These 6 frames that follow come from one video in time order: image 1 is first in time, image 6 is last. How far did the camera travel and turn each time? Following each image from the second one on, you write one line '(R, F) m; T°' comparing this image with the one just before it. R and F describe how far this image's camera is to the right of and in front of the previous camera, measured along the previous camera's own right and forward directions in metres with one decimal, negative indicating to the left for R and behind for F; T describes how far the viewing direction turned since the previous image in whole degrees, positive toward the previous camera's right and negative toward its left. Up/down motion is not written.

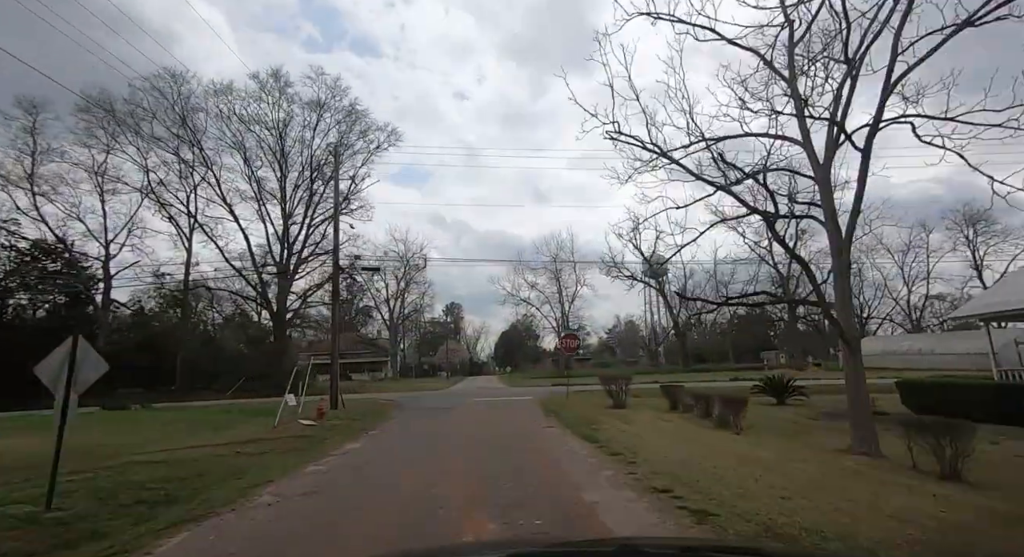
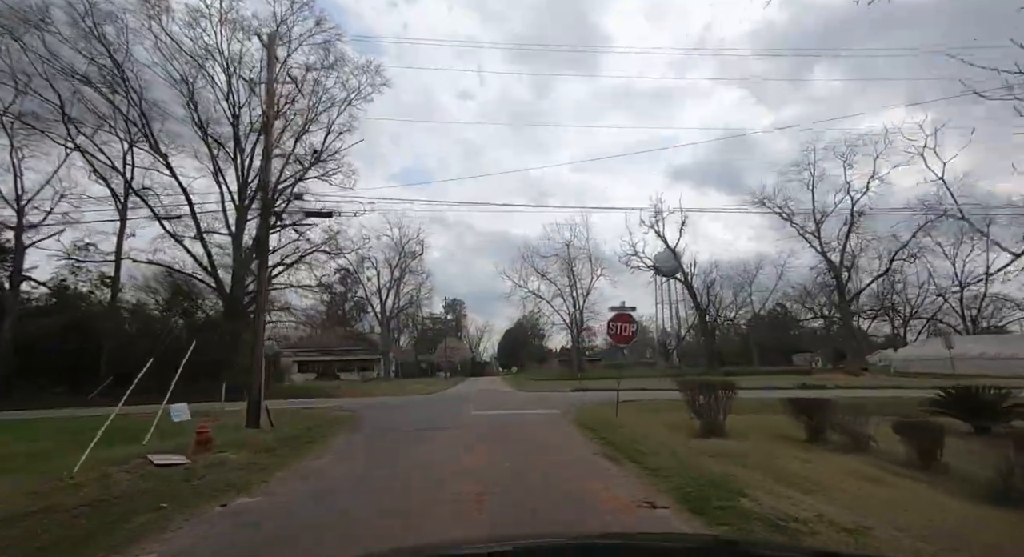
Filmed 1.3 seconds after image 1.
(-0.5, +8.1) m; 0°
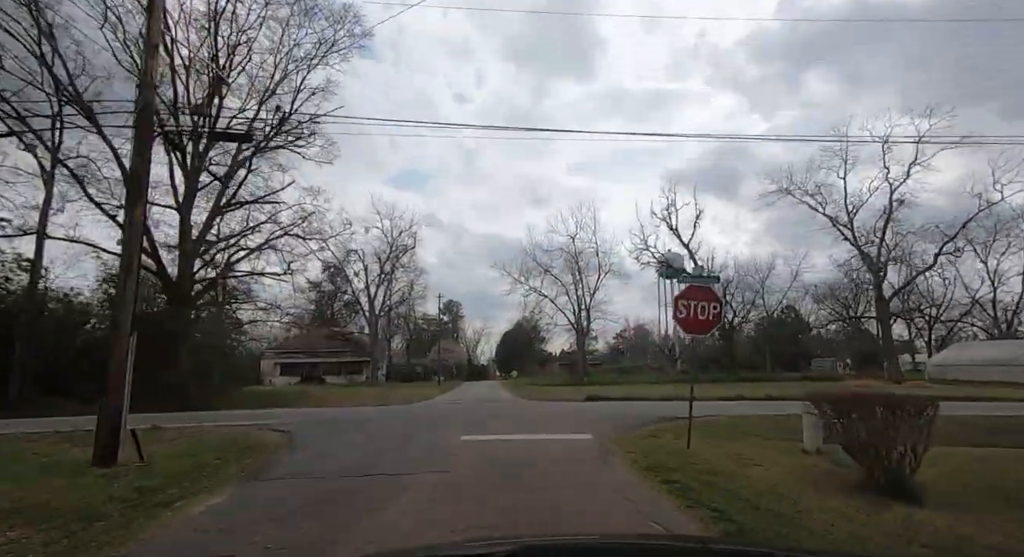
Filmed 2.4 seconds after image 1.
(-0.3, +5.4) m; 0°
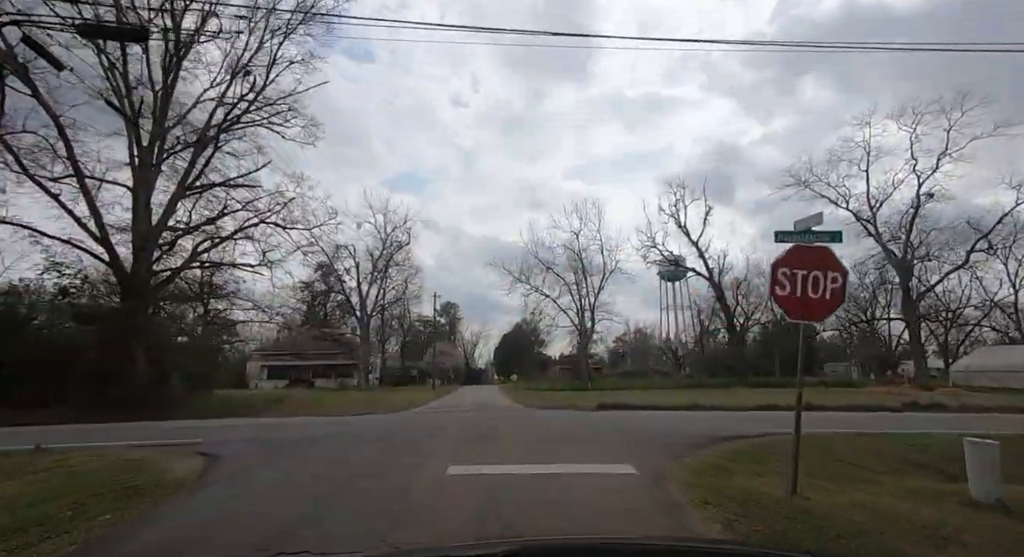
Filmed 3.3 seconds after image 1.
(-0.2, +3.3) m; 0°
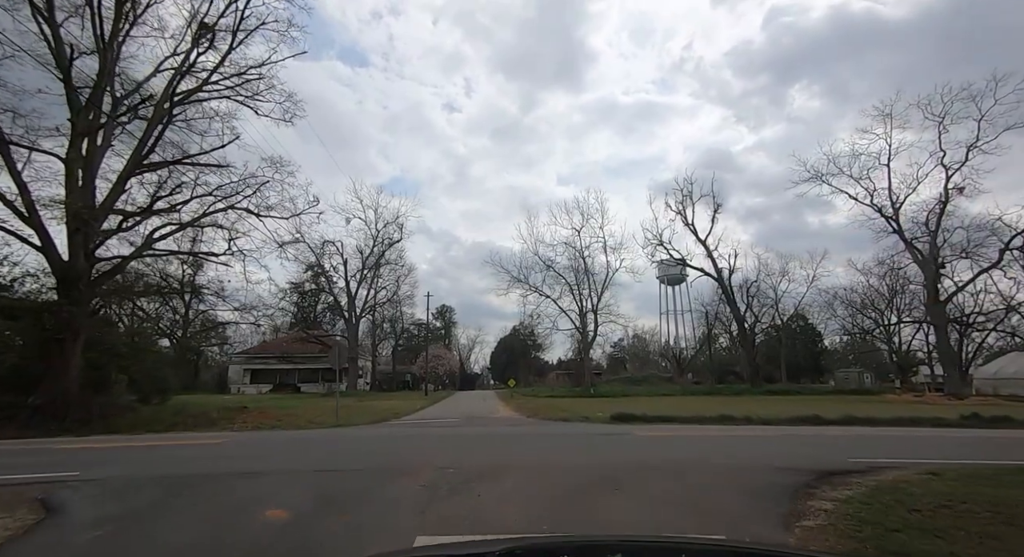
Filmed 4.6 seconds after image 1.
(-0.2, +3.3) m; 0°
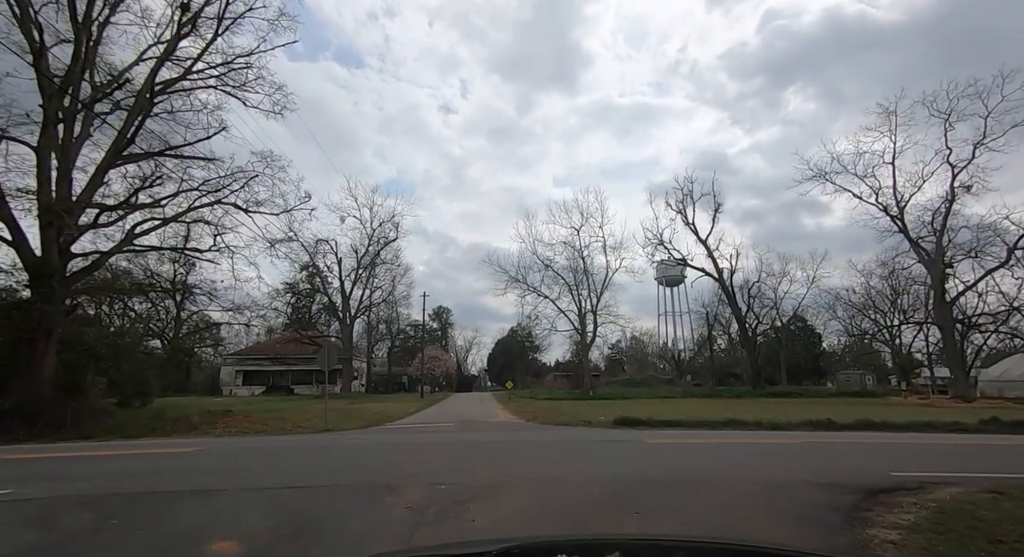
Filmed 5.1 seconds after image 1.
(0.0, +1.0) m; 0°
